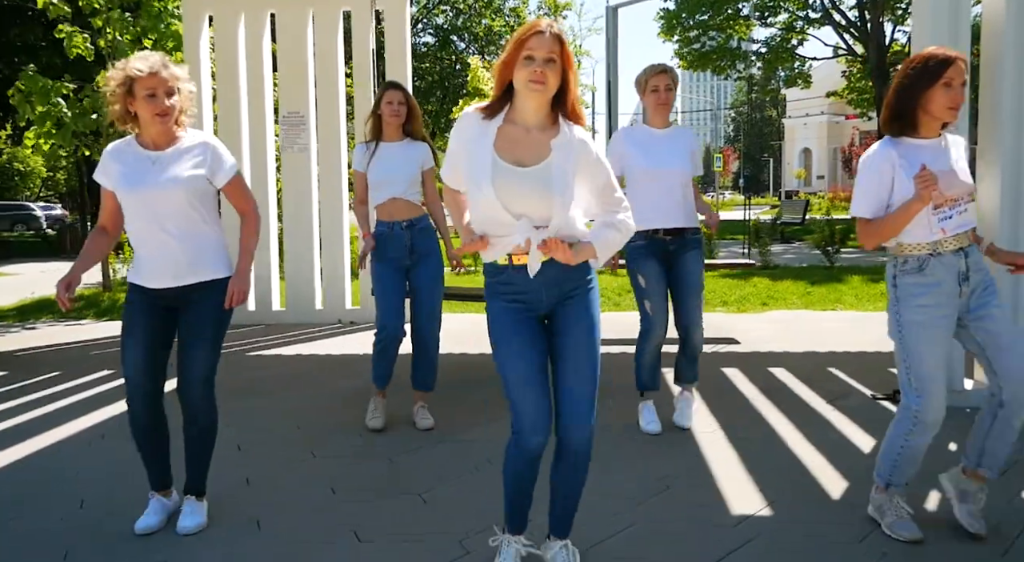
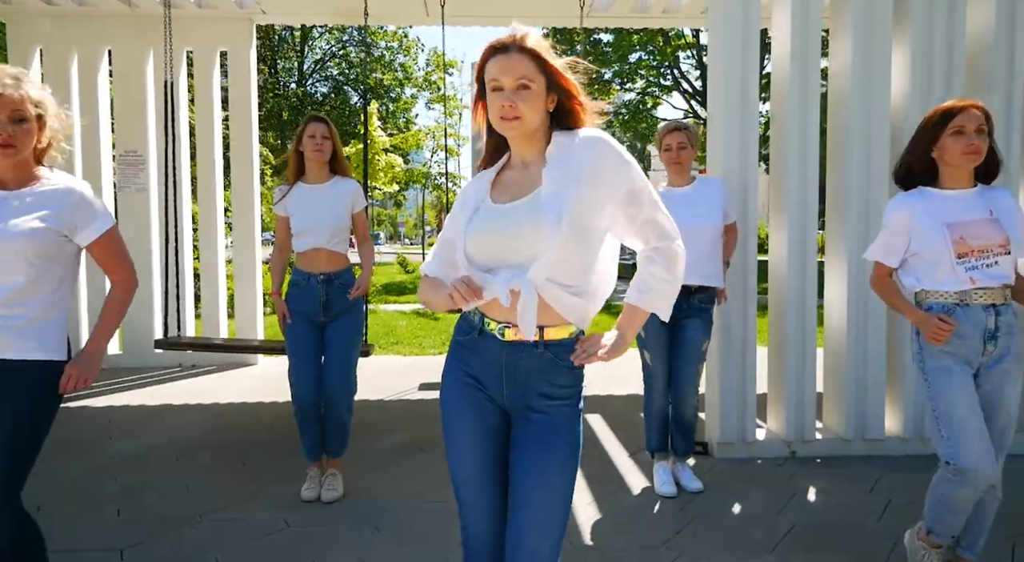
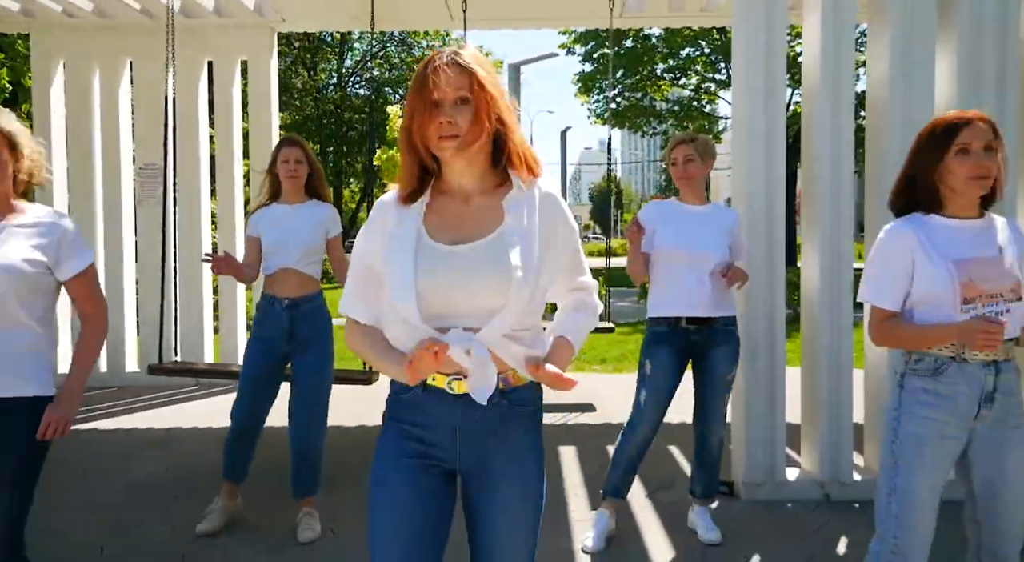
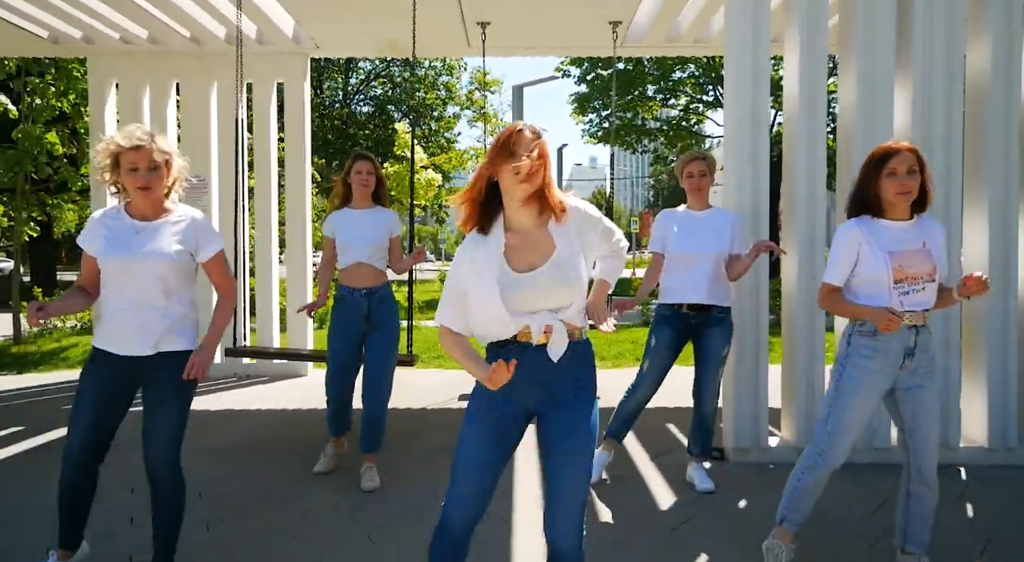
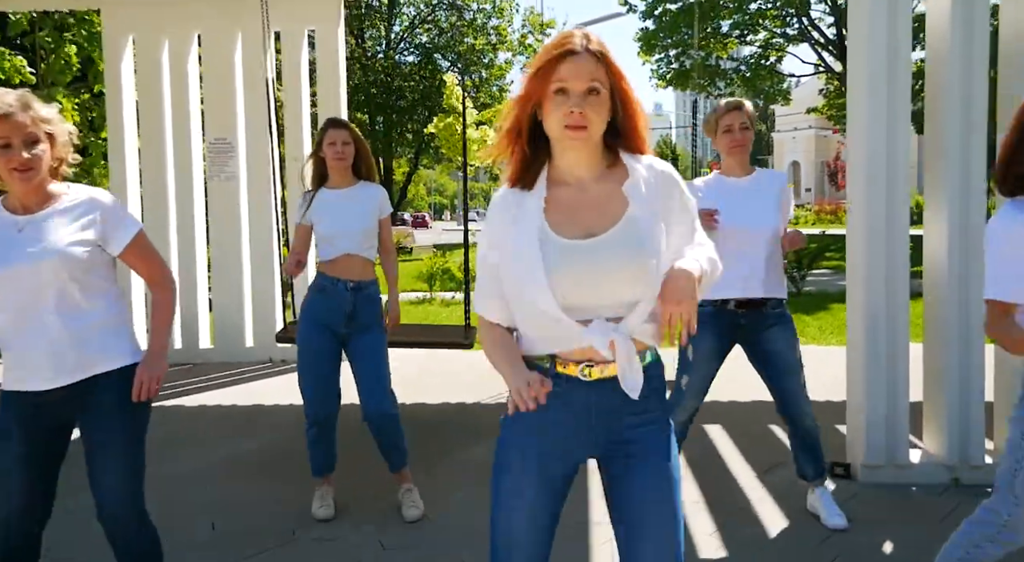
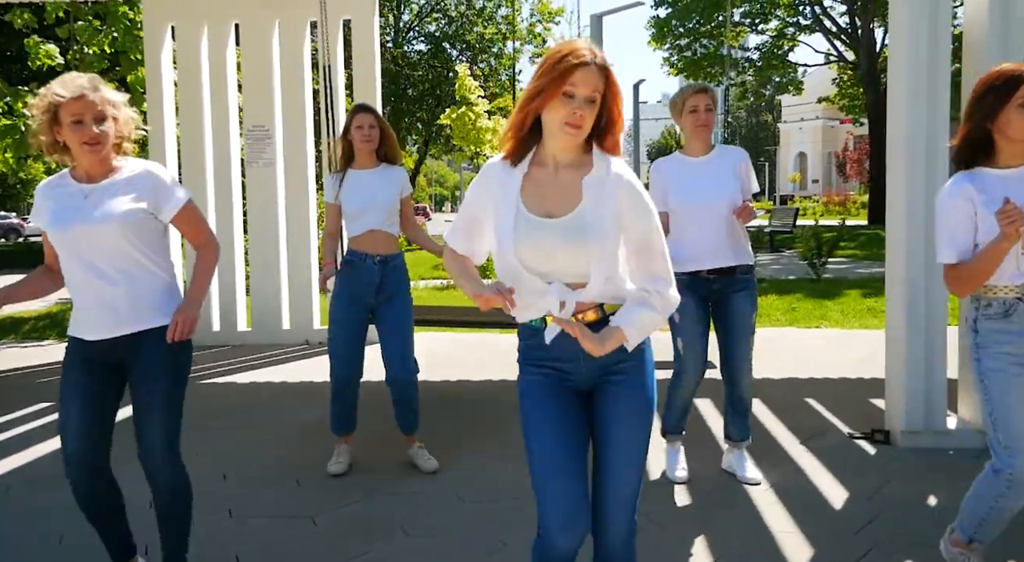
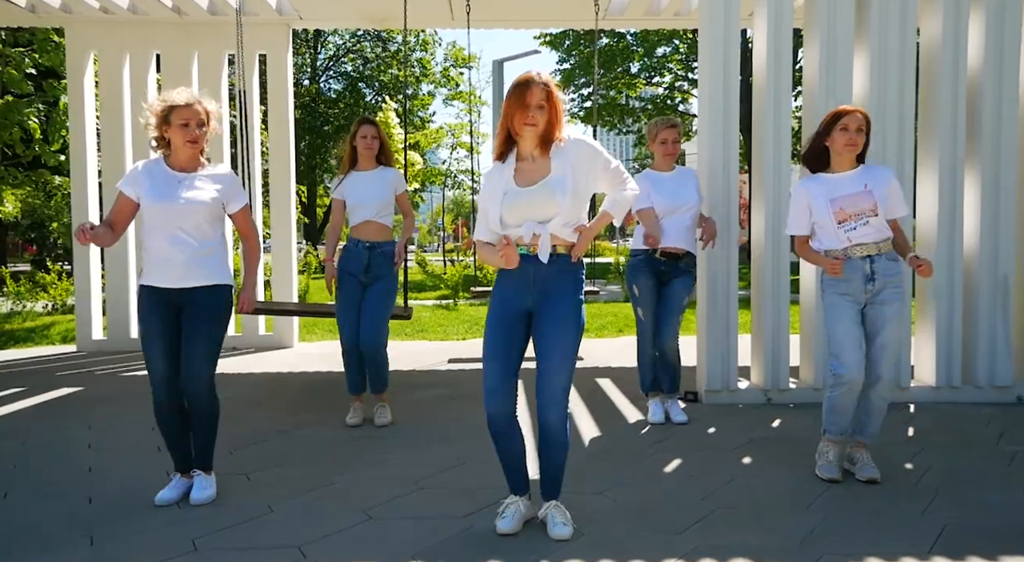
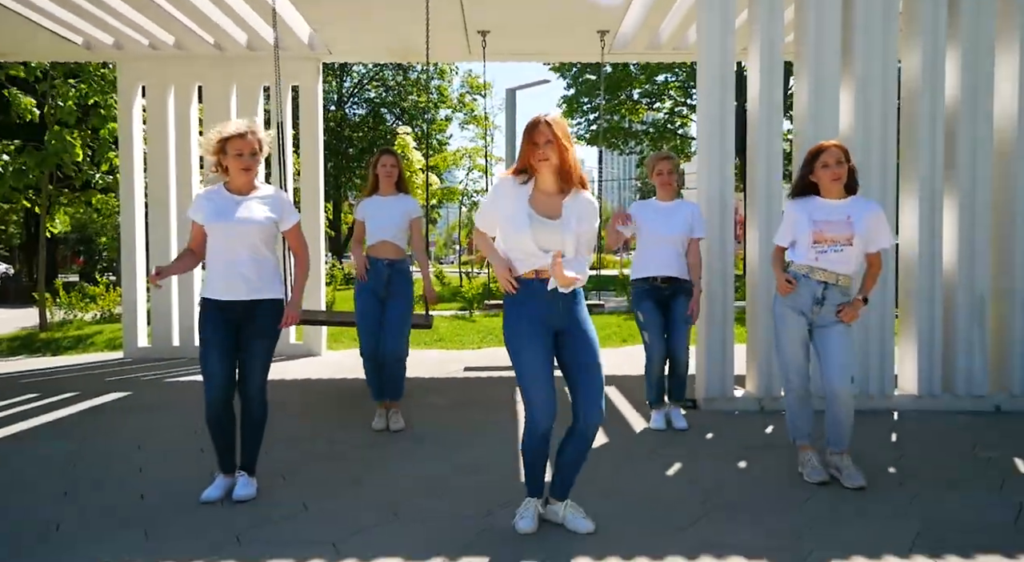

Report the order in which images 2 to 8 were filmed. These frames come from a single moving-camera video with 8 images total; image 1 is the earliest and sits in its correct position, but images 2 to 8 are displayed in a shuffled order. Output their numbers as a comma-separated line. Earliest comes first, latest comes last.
6, 5, 3, 4, 8, 7, 2
